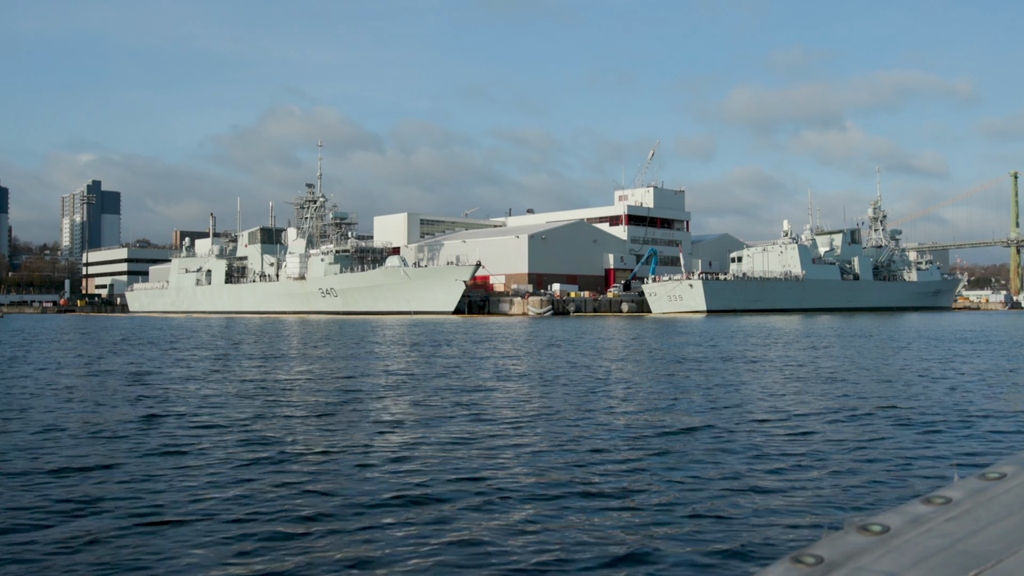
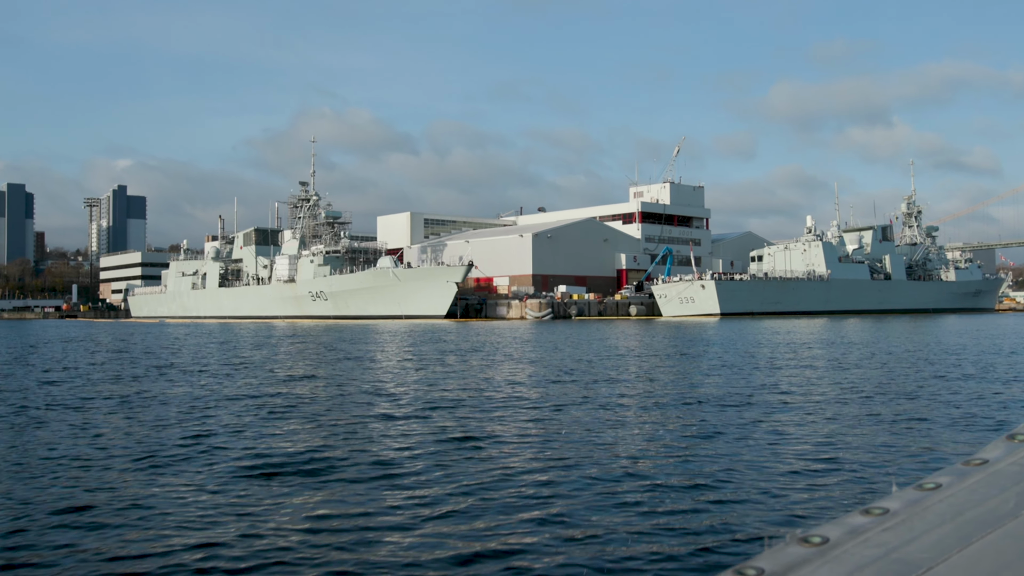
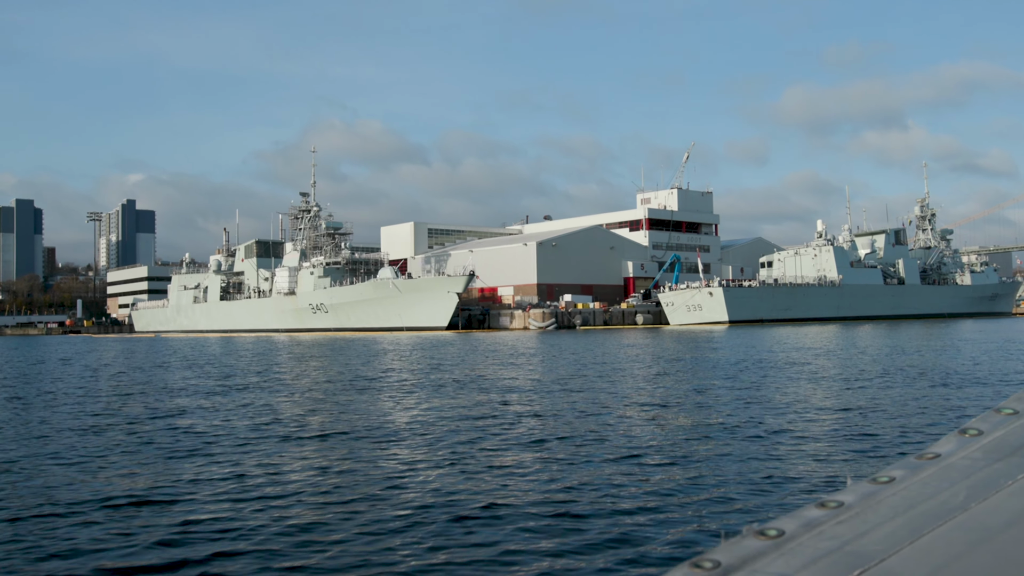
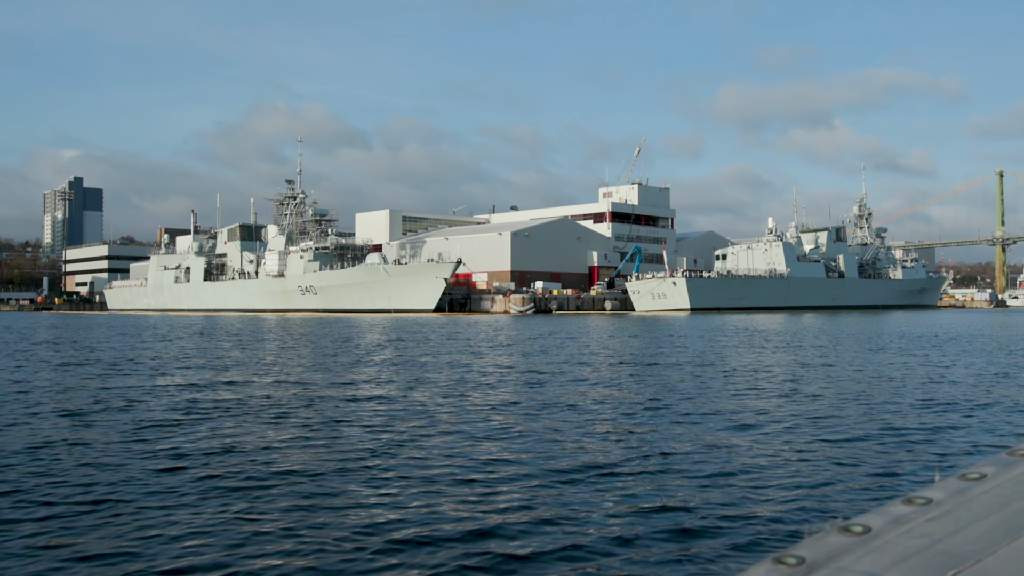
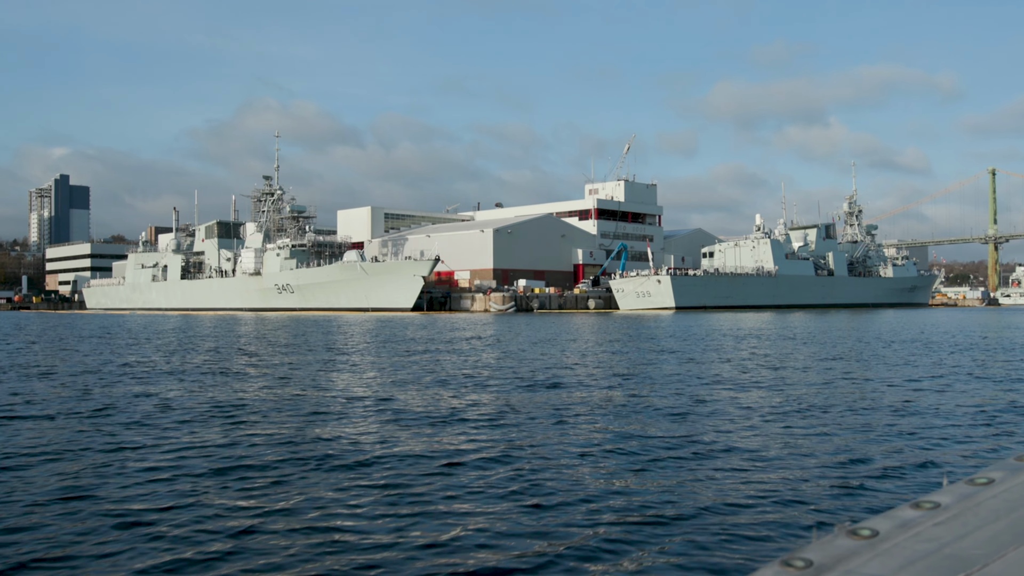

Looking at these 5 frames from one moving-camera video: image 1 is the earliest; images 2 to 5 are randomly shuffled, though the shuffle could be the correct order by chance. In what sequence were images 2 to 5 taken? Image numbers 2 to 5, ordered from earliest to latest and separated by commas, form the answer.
4, 5, 2, 3
